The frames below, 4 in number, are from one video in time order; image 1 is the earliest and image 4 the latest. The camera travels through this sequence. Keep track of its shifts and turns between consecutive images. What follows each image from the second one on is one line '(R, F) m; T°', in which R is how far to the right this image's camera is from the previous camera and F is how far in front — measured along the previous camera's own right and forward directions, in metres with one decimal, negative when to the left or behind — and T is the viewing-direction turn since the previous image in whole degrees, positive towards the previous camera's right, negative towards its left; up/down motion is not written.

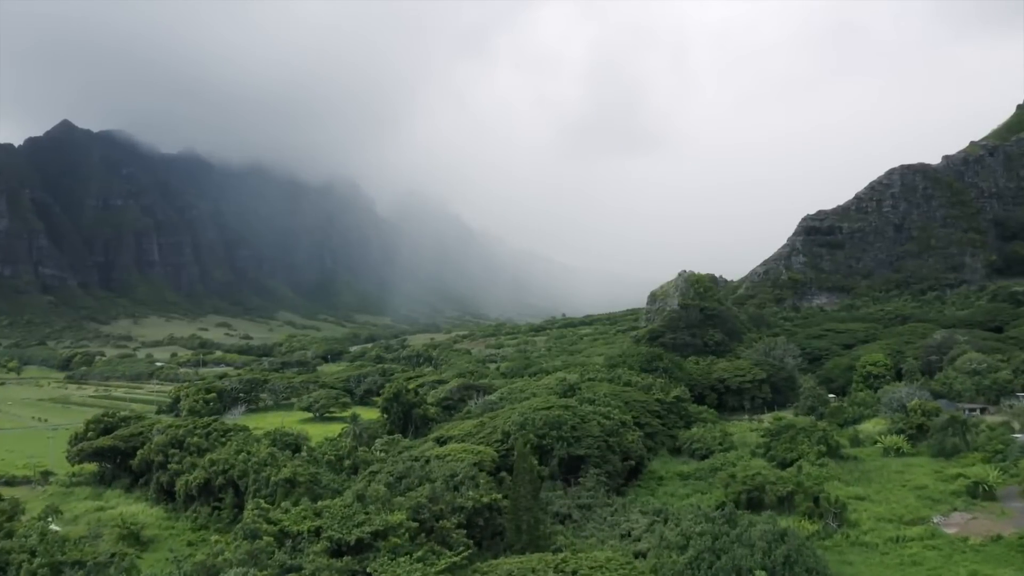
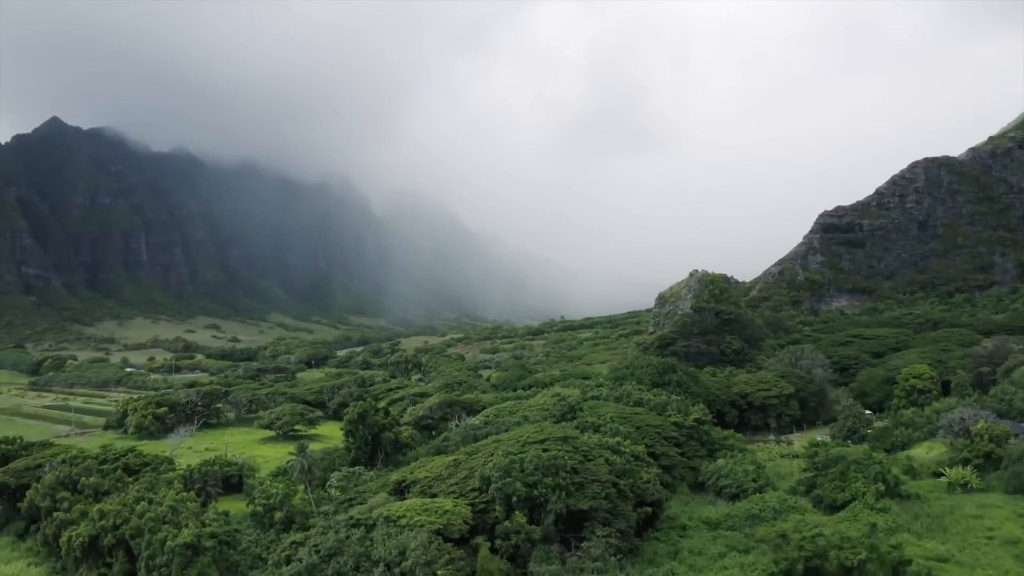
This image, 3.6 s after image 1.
(+0.9, +10.8) m; 0°
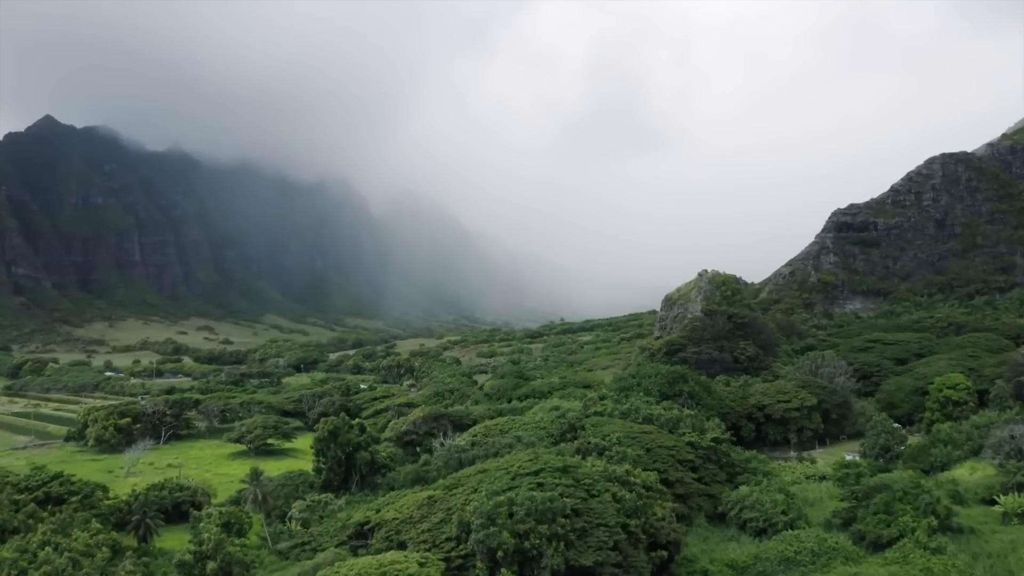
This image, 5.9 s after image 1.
(+0.5, +6.7) m; 0°
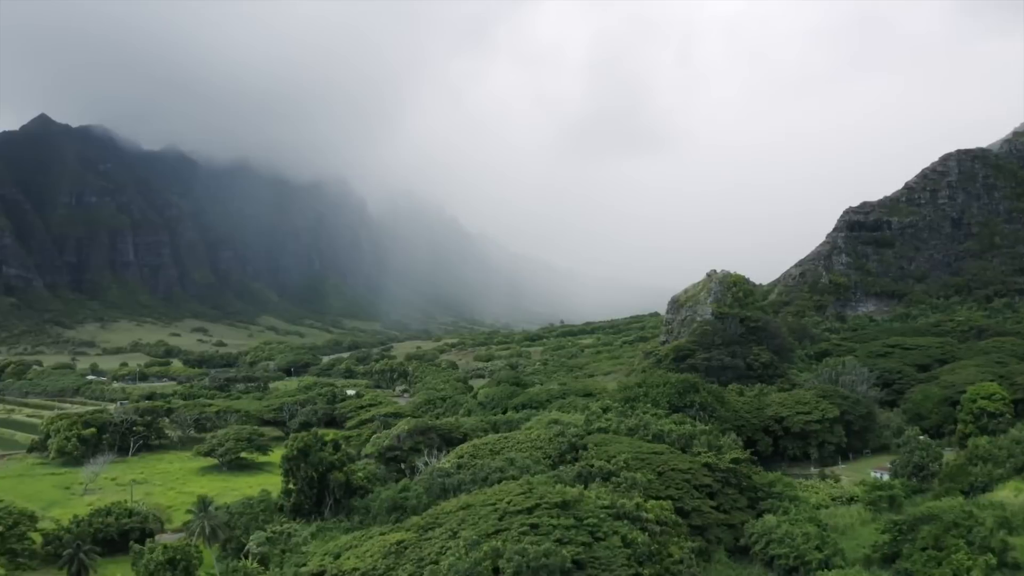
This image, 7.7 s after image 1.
(+0.4, +5.5) m; 0°
